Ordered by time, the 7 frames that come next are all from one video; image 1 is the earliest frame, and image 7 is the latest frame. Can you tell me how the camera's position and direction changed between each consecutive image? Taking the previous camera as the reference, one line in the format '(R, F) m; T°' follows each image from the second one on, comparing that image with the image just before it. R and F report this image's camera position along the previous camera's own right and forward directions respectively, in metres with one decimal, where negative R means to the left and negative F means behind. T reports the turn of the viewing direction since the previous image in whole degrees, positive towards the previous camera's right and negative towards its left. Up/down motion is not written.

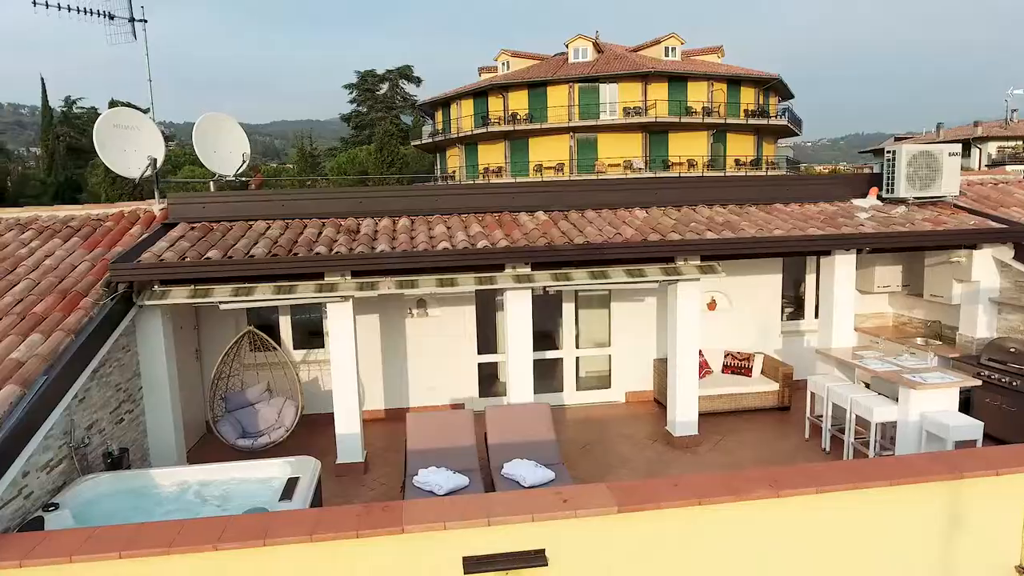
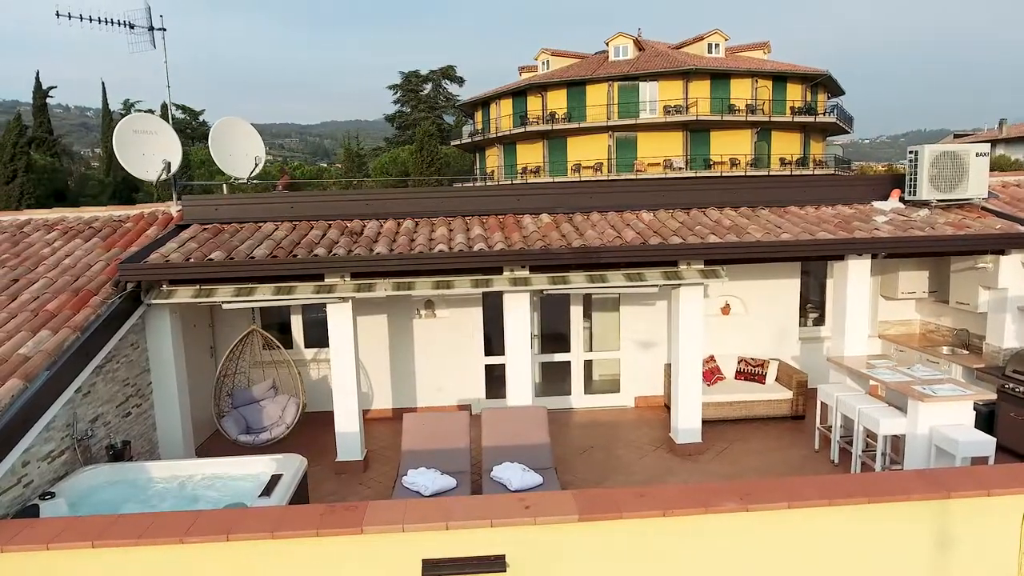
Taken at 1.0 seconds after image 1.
(+0.5, 0.0) m; -4°
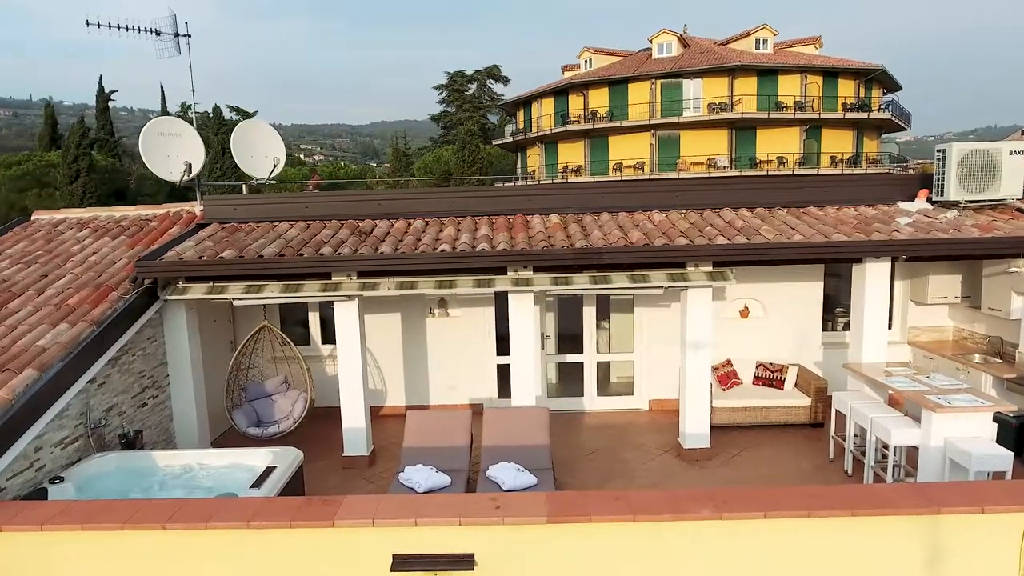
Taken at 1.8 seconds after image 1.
(+0.5, 0.0) m; -4°
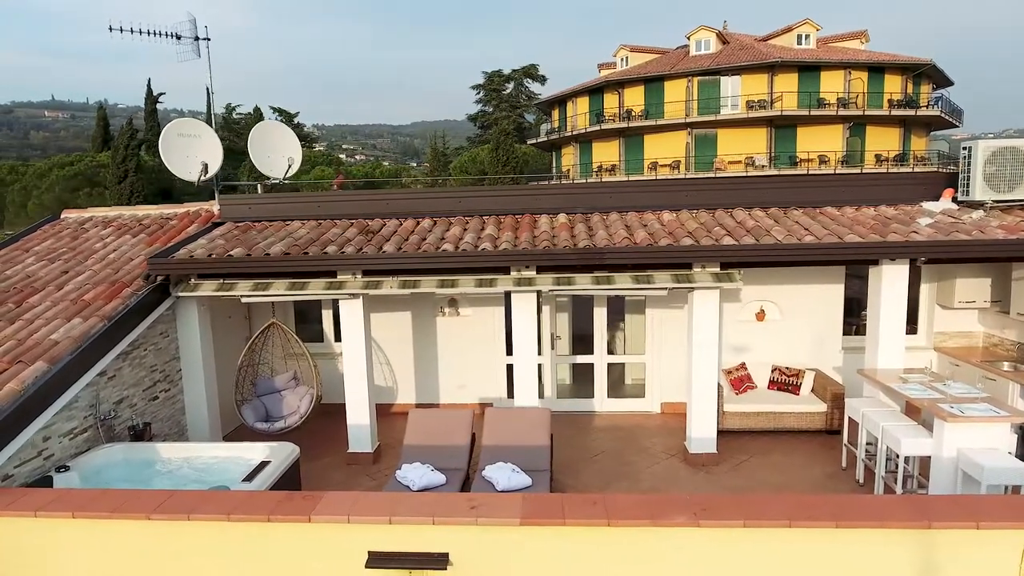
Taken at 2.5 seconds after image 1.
(+0.4, 0.0) m; -3°
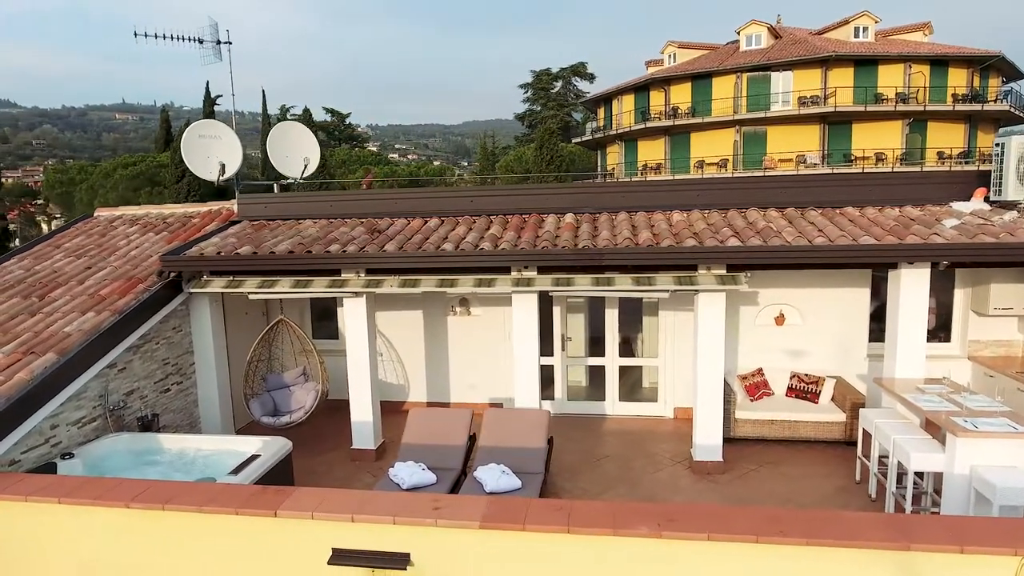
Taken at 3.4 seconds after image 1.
(+0.6, +0.1) m; -4°
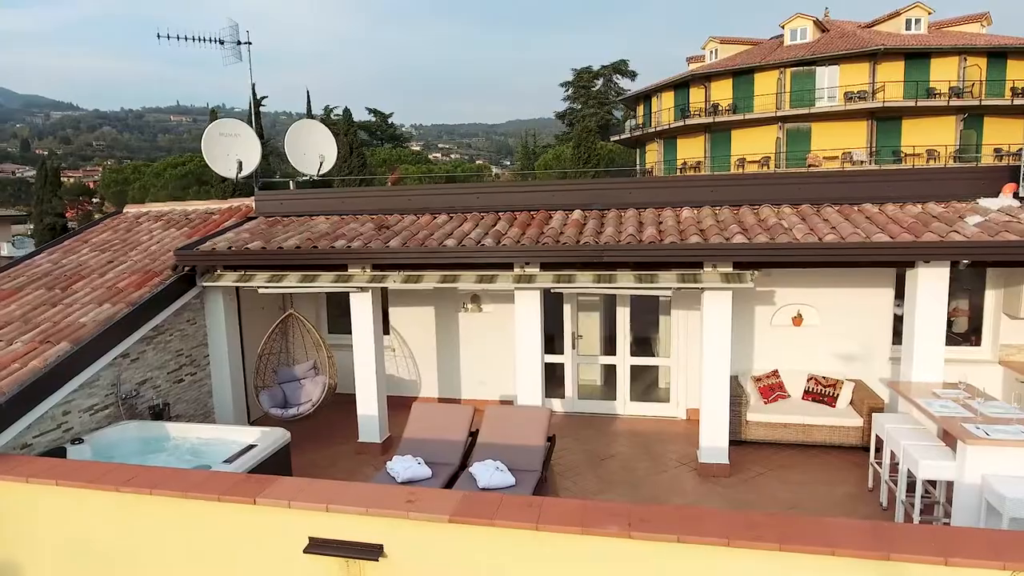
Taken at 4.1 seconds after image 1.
(+0.4, 0.0) m; -4°
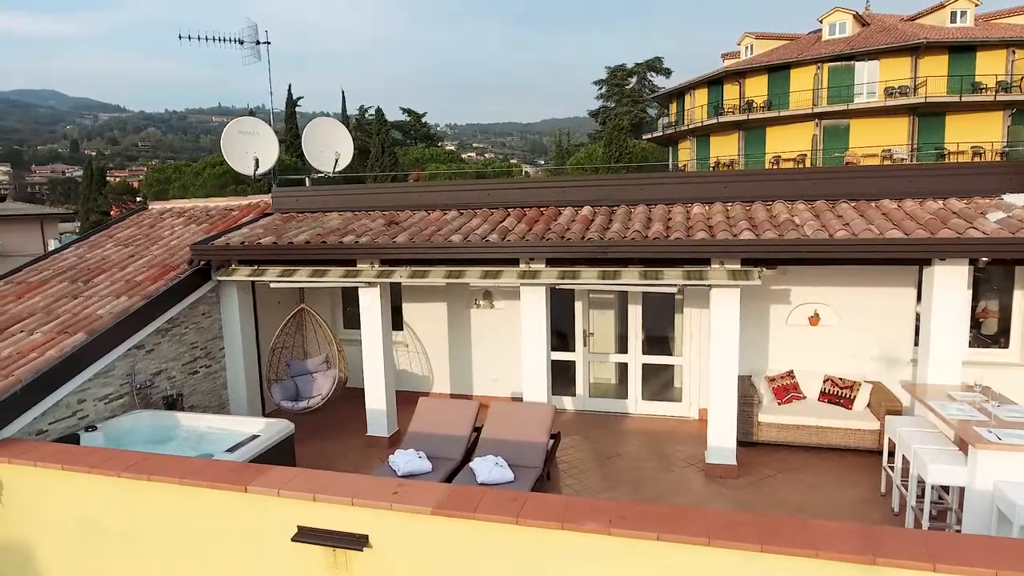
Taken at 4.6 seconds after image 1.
(+0.3, 0.0) m; -3°
